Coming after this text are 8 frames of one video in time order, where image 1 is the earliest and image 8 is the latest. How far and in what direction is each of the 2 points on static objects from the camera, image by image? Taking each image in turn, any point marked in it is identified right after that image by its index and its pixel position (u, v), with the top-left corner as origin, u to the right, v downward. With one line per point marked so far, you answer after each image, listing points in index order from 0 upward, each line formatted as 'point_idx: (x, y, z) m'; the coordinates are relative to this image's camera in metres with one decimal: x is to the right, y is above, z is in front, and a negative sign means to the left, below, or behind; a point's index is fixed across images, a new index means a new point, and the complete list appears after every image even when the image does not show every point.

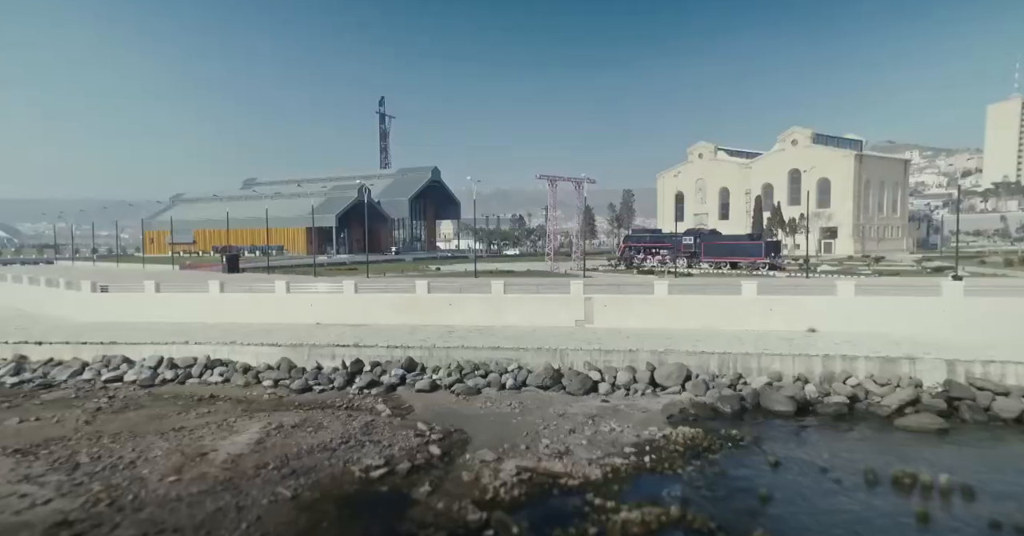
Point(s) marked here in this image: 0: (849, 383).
0: (+7.1, -2.3, +12.2) m
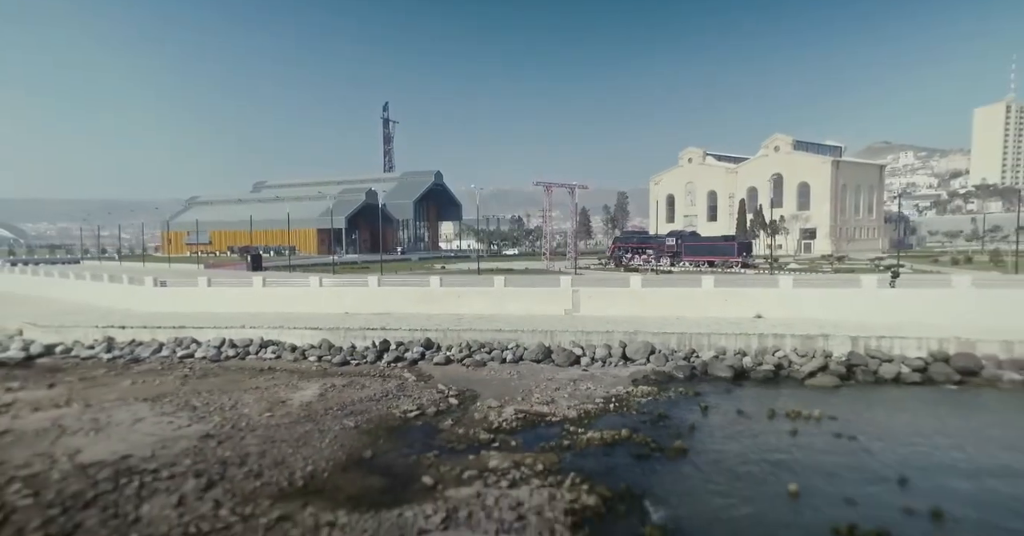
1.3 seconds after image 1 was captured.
0: (+7.1, -2.2, +15.5) m
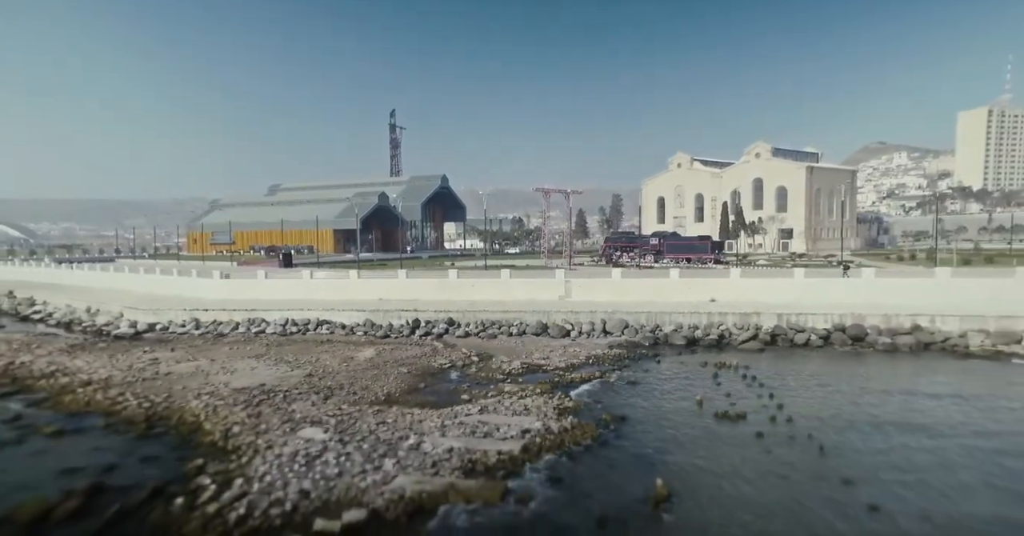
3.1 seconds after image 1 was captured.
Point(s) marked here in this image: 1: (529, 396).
0: (+7.3, -2.0, +20.3) m
1: (+0.4, -2.9, +13.0) m
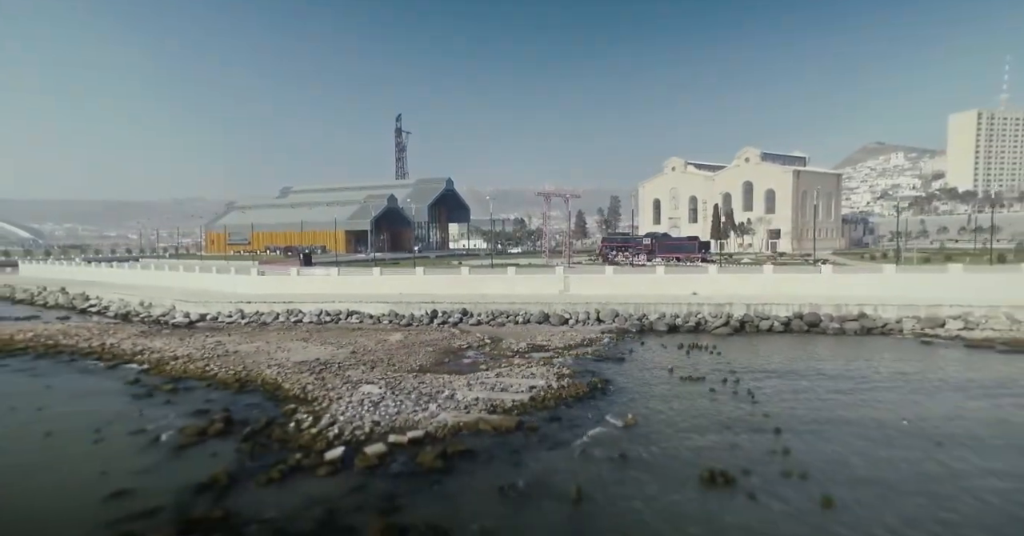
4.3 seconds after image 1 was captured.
0: (+7.6, -1.9, +23.5) m
1: (+0.7, -2.8, +16.2) m
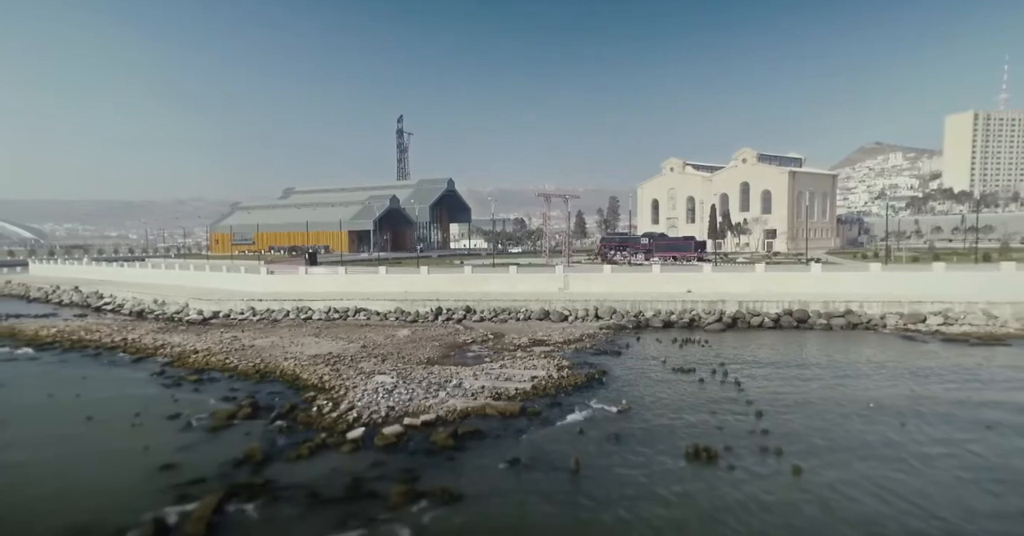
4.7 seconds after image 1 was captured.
0: (+7.6, -1.8, +24.5) m
1: (+0.7, -2.7, +17.3) m
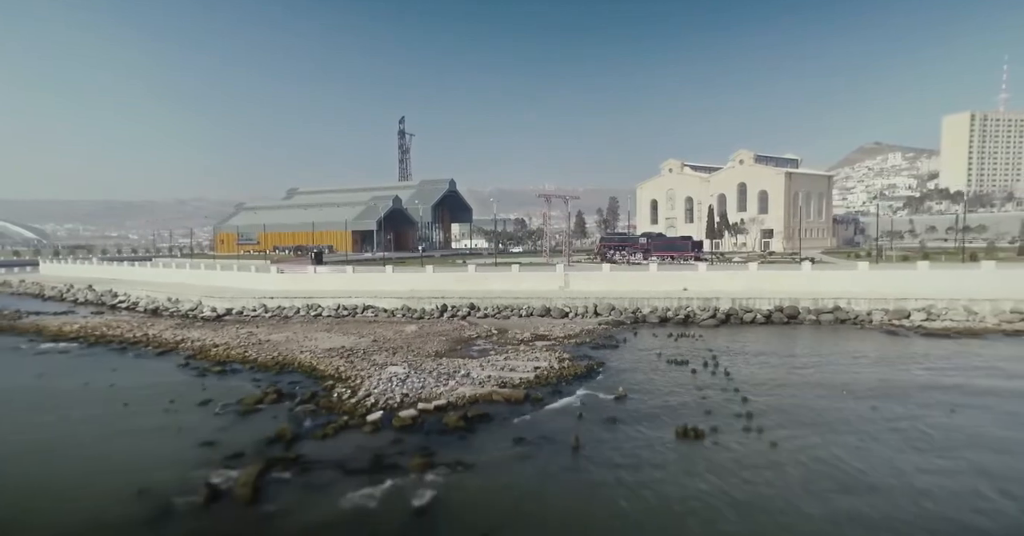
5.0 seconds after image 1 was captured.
0: (+7.8, -1.8, +25.5) m
1: (+0.9, -2.6, +18.3) m
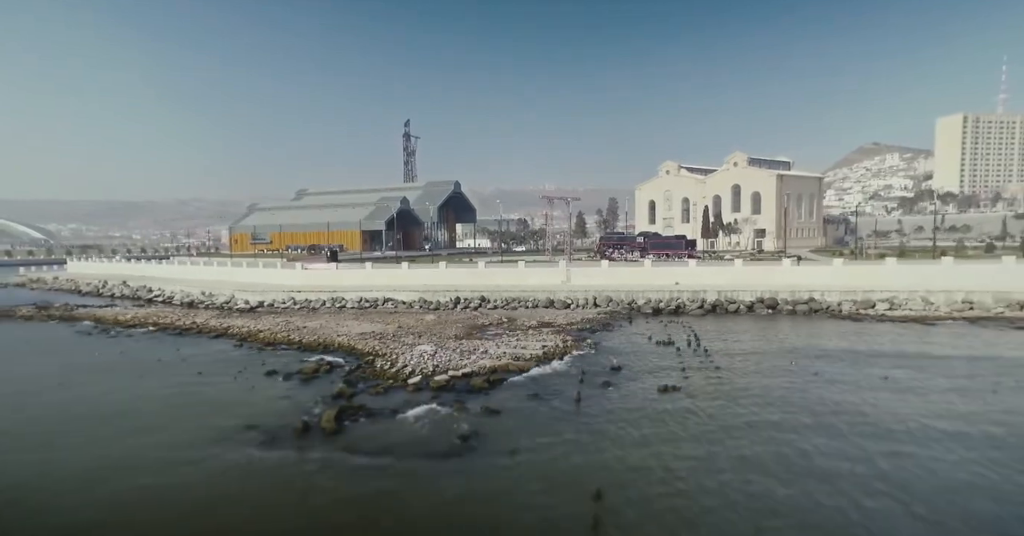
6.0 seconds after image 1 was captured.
0: (+8.1, -1.6, +28.2) m
1: (+1.2, -2.4, +21.0) m
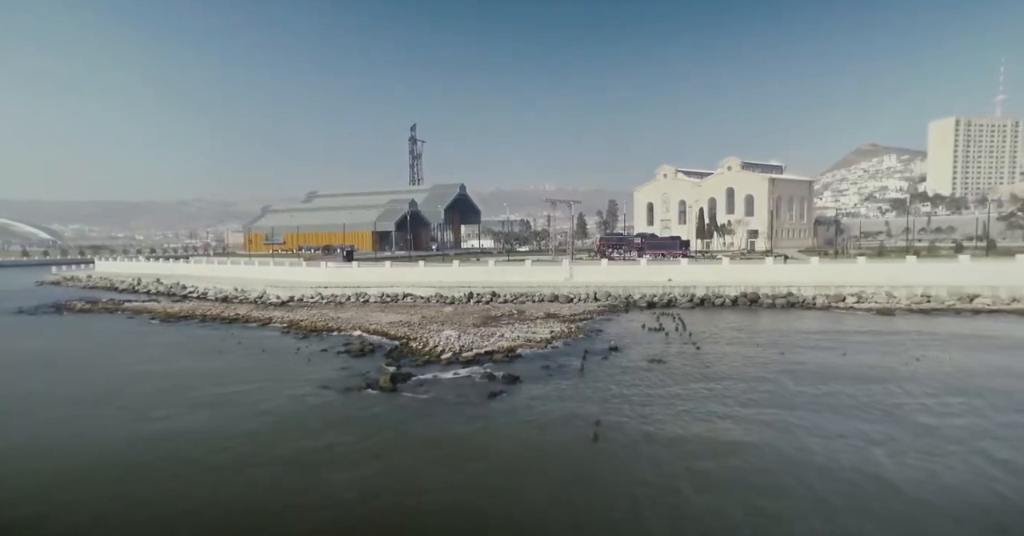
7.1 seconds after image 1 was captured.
0: (+8.6, -1.4, +31.3) m
1: (+1.7, -2.3, +24.0) m
